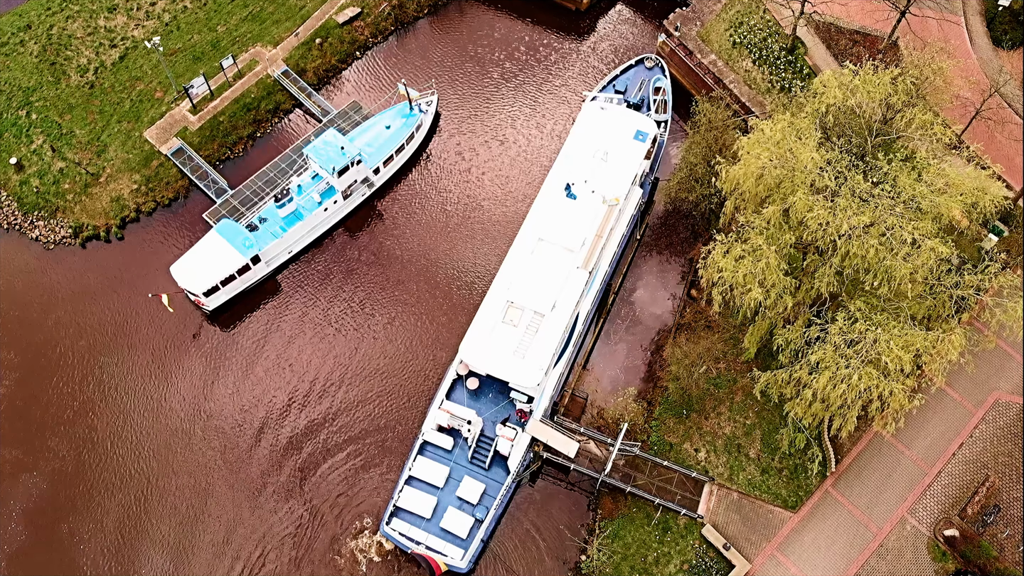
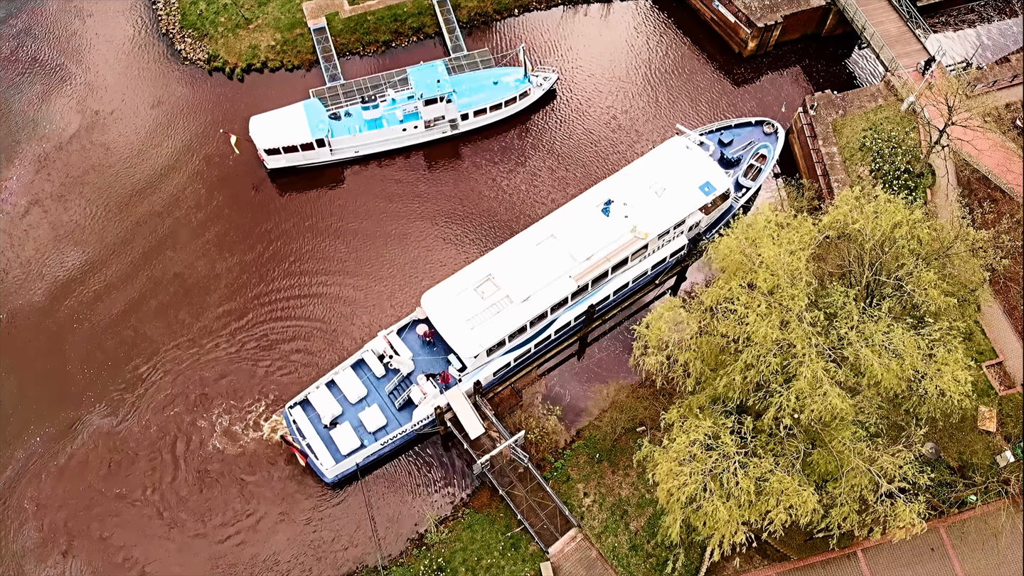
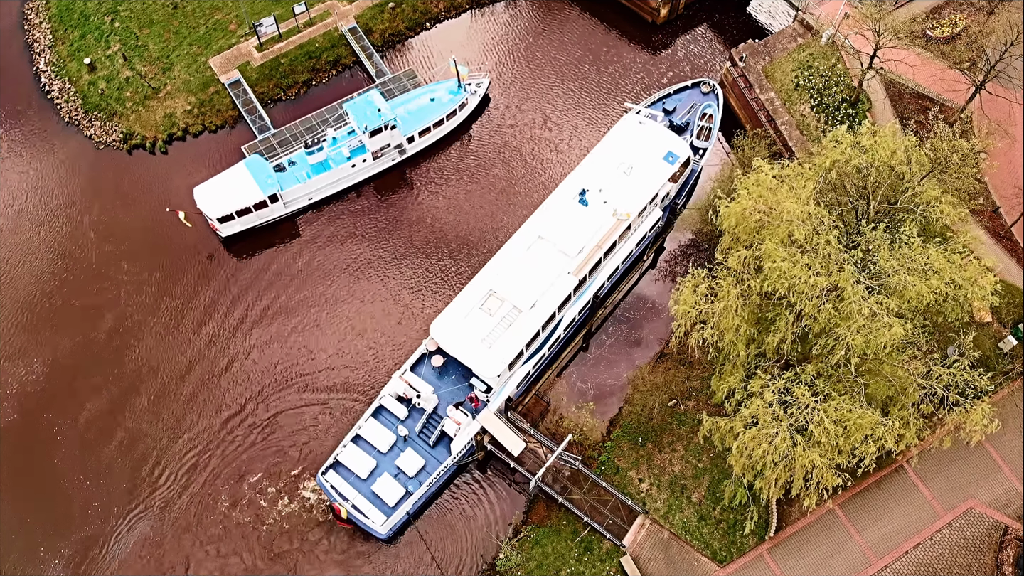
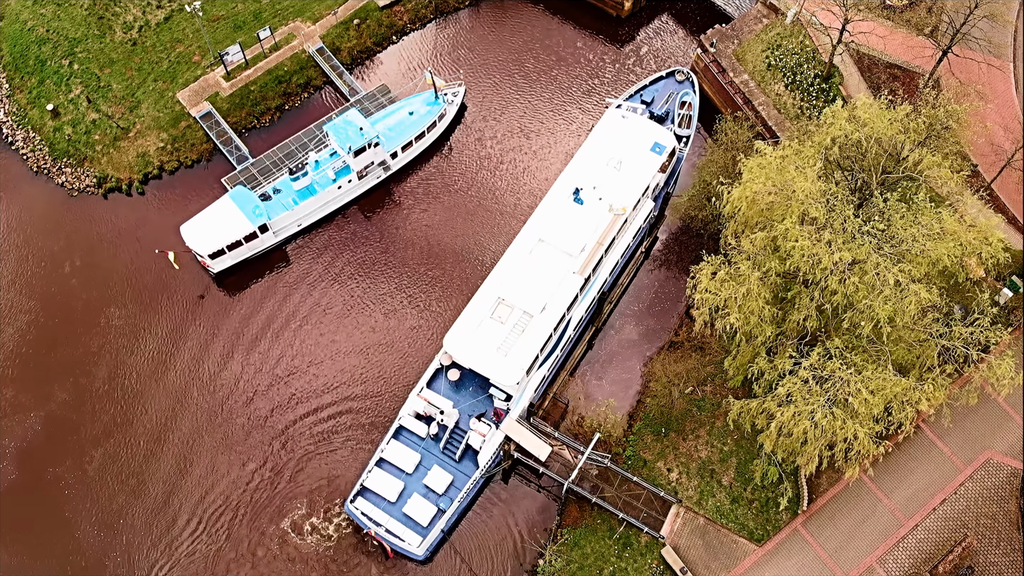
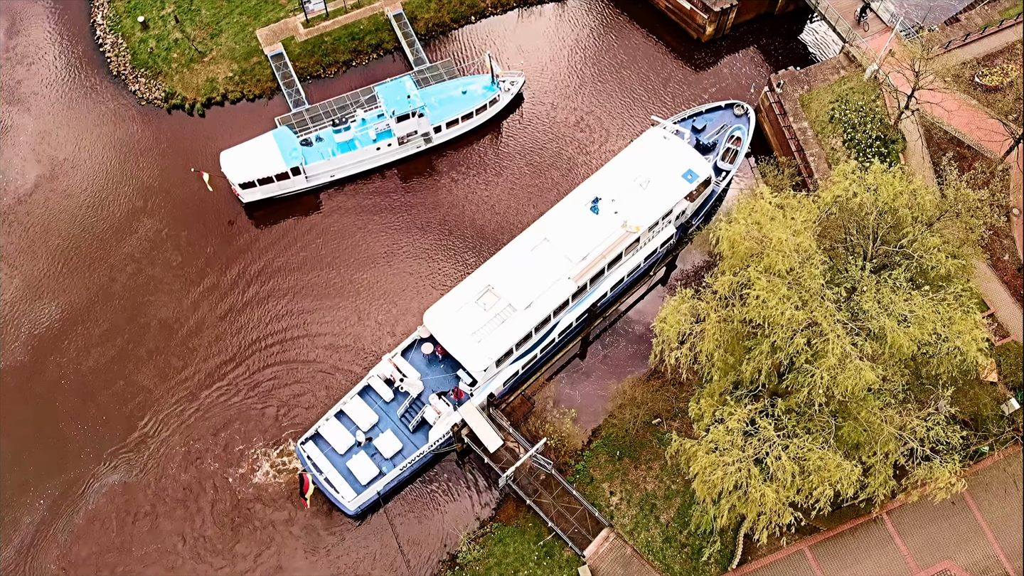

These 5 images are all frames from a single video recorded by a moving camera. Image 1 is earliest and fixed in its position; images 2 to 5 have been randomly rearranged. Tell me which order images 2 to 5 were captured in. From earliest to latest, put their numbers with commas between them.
4, 3, 5, 2
